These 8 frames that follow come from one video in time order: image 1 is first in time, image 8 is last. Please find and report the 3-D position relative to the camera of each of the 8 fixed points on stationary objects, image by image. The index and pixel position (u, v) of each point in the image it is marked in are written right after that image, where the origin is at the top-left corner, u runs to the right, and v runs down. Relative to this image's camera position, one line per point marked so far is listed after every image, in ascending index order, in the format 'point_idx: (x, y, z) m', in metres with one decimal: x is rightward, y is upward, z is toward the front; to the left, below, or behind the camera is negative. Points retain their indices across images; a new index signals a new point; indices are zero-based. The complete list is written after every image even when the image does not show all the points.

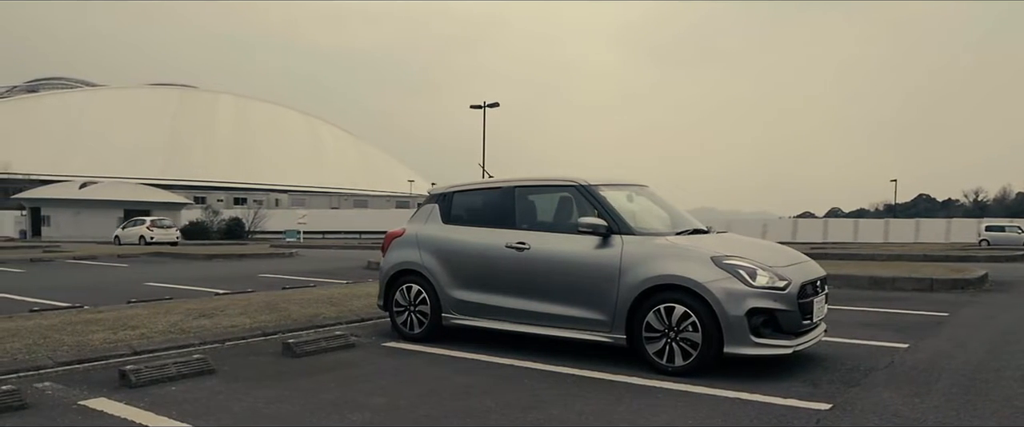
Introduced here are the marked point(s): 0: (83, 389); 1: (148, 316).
0: (-3.1, -1.2, +5.0) m
1: (-4.2, -1.2, +8.0) m
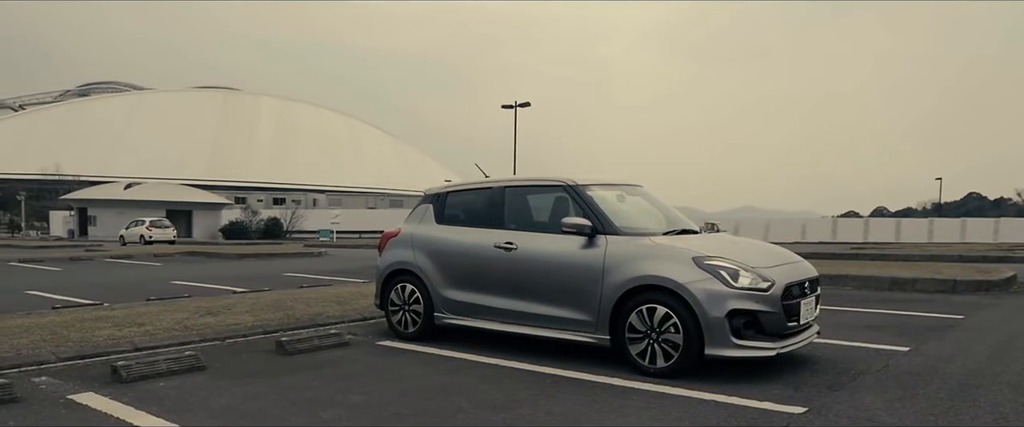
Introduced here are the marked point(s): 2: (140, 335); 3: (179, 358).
0: (-3.2, -1.2, +5.1) m
1: (-4.2, -1.2, +8.3) m
2: (-3.7, -1.2, +7.0) m
3: (-2.7, -1.2, +5.7) m
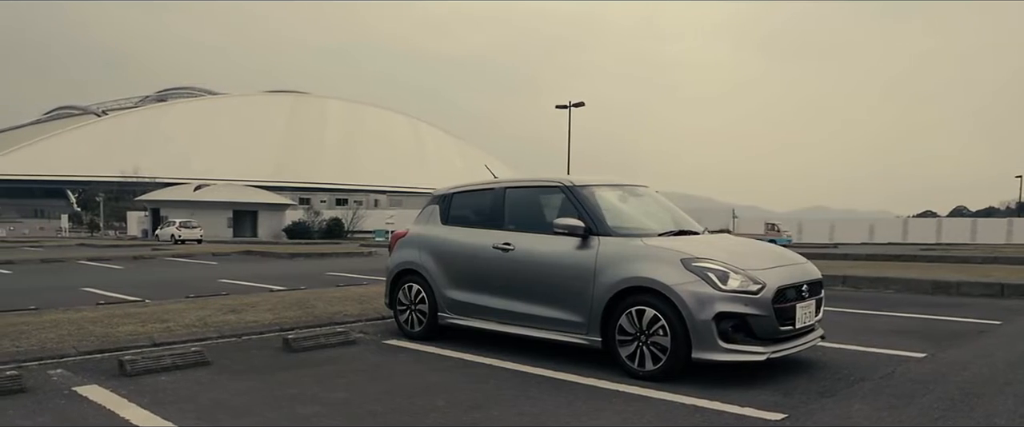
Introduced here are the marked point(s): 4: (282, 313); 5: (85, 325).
0: (-3.3, -1.3, +5.4) m
1: (-4.0, -1.2, +8.6) m
2: (-3.7, -1.2, +7.3) m
3: (-2.8, -1.2, +5.9) m
4: (-2.9, -1.2, +8.7) m
5: (-4.5, -1.2, +7.4) m
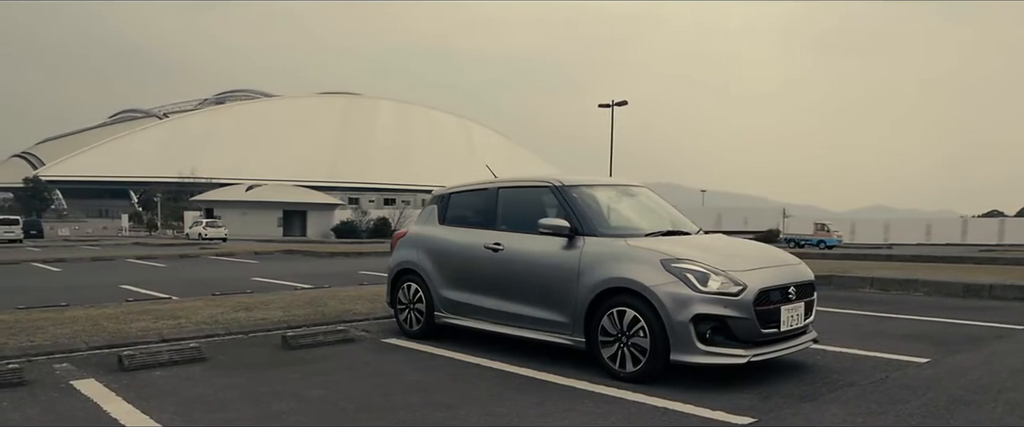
0: (-3.5, -1.3, +5.6) m
1: (-4.0, -1.2, +8.8) m
2: (-3.7, -1.2, +7.5) m
3: (-2.9, -1.2, +6.1) m
4: (-2.8, -1.2, +8.9) m
5: (-4.5, -1.2, +7.7) m
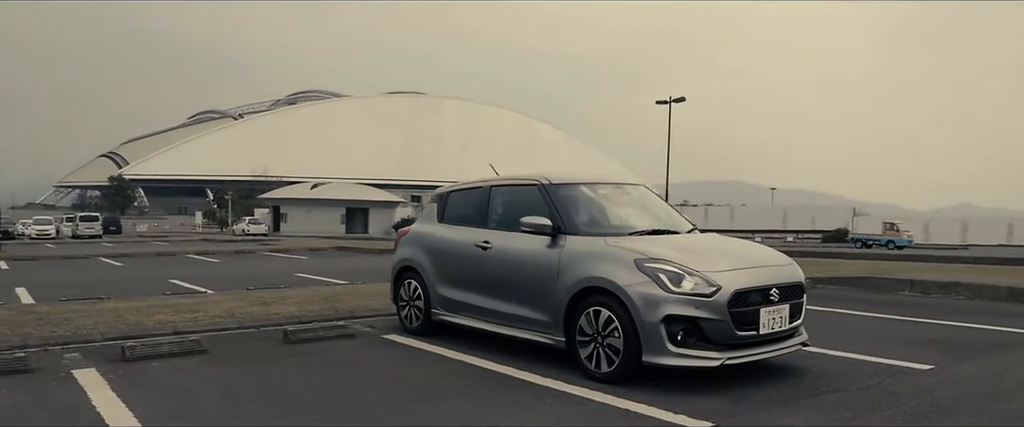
0: (-3.6, -1.2, +5.9) m
1: (-3.8, -1.2, +9.2) m
2: (-3.7, -1.2, +7.8) m
3: (-3.0, -1.2, +6.3) m
4: (-2.7, -1.2, +9.1) m
5: (-4.5, -1.2, +8.1) m
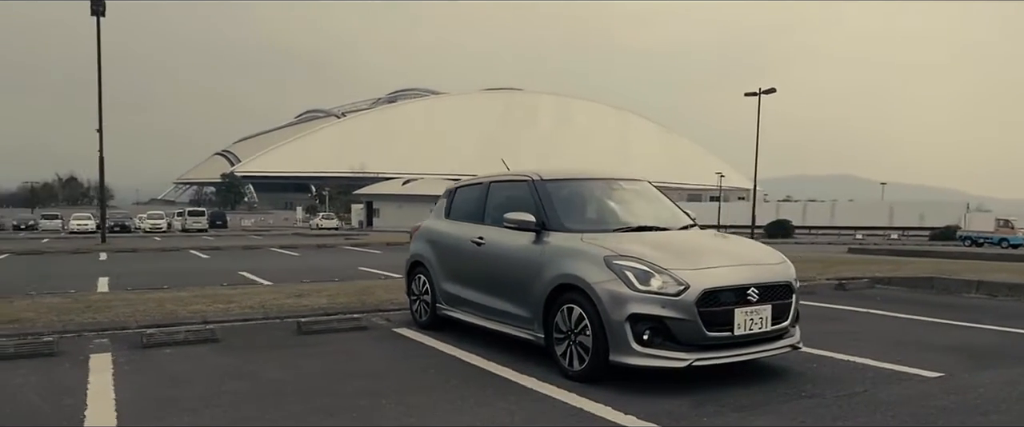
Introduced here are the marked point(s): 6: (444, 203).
0: (-3.7, -1.2, +6.4) m
1: (-3.5, -1.1, +9.6) m
2: (-3.5, -1.2, +8.3) m
3: (-3.0, -1.1, +6.7) m
4: (-2.3, -1.2, +9.4) m
5: (-4.3, -1.1, +8.6) m
6: (-0.7, +0.1, +7.4) m
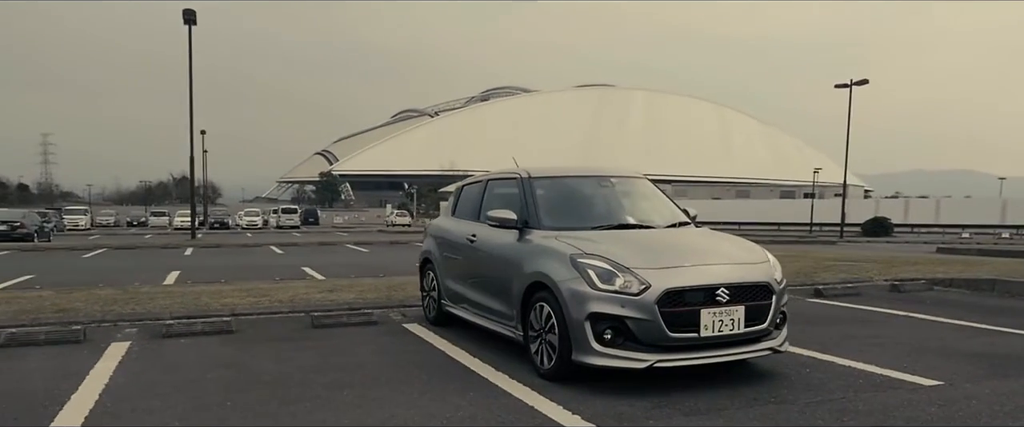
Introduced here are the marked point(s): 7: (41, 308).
0: (-3.7, -1.2, +6.8) m
1: (-3.1, -1.1, +10.0) m
2: (-3.3, -1.1, +8.7) m
3: (-3.0, -1.1, +7.1) m
4: (-2.0, -1.1, +9.7) m
5: (-4.0, -1.1, +9.2) m
6: (-0.6, +0.1, +7.5) m
7: (-5.4, -1.1, +7.9) m
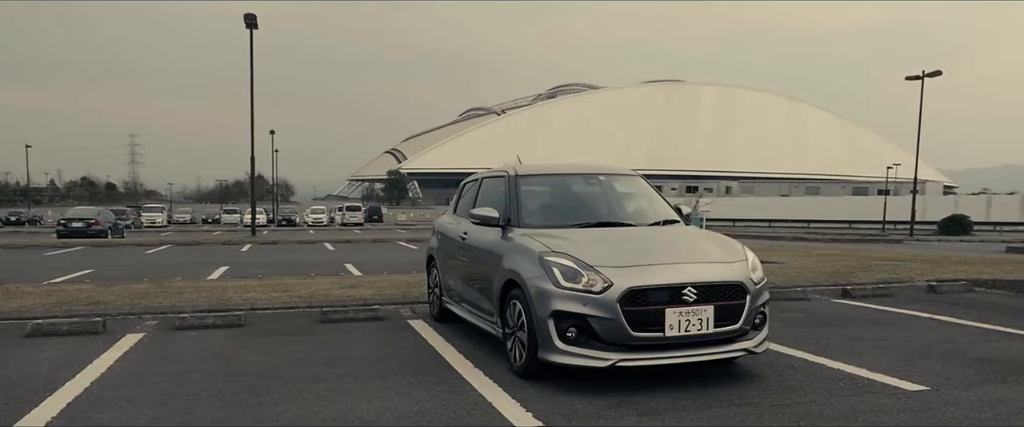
0: (-3.7, -1.2, +7.2) m
1: (-2.9, -1.1, +10.4) m
2: (-3.2, -1.1, +9.0) m
3: (-3.0, -1.1, +7.4) m
4: (-1.8, -1.1, +9.9) m
5: (-3.8, -1.1, +9.5) m
6: (-0.6, +0.2, +7.6) m
7: (-5.3, -1.1, +8.5) m
